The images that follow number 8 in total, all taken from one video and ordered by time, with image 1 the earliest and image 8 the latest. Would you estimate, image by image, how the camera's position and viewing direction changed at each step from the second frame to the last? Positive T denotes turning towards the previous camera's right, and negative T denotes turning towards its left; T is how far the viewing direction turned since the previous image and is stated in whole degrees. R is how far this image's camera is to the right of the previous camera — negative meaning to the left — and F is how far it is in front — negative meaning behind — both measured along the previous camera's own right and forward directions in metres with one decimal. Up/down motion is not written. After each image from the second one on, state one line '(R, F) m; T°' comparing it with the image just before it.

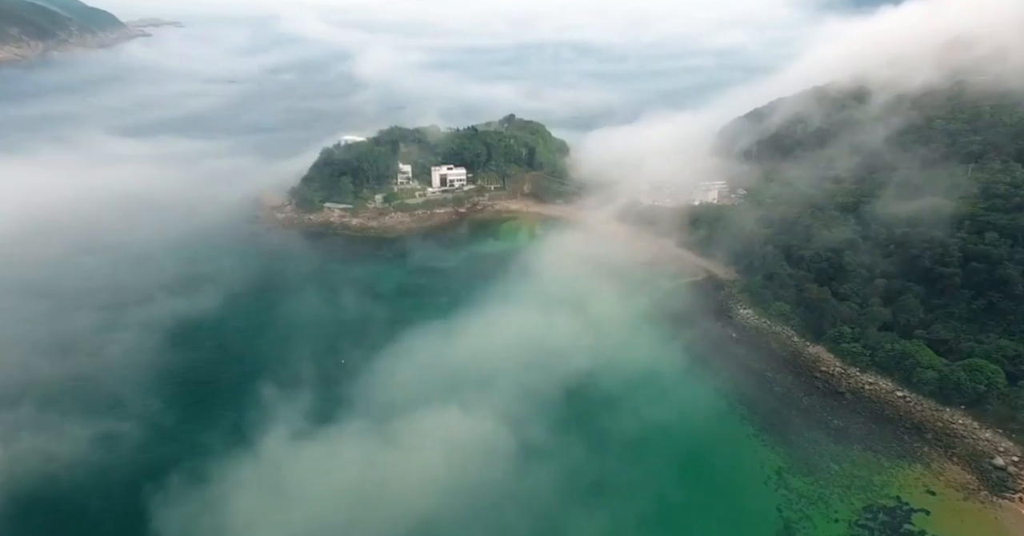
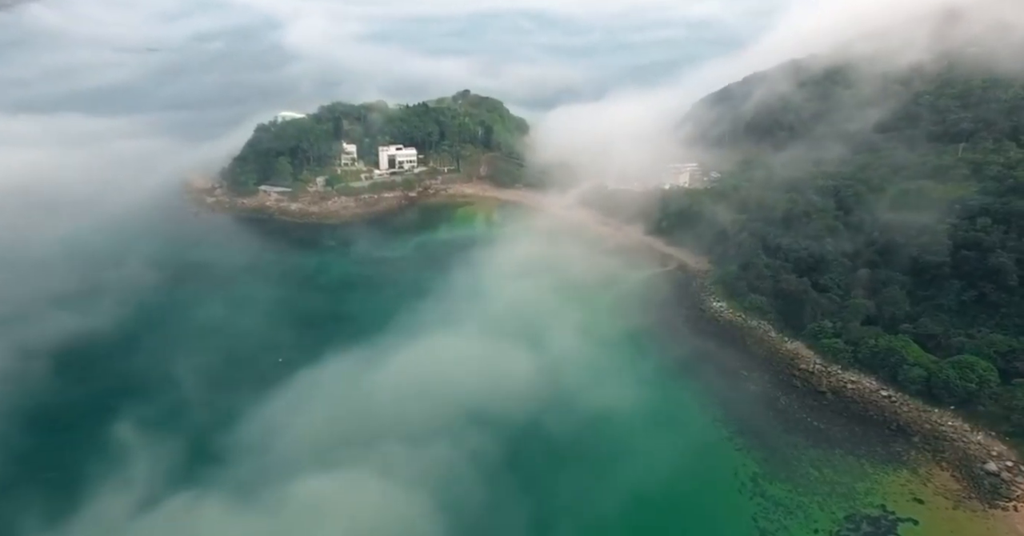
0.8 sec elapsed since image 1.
(+1.3, +4.8) m; +3°
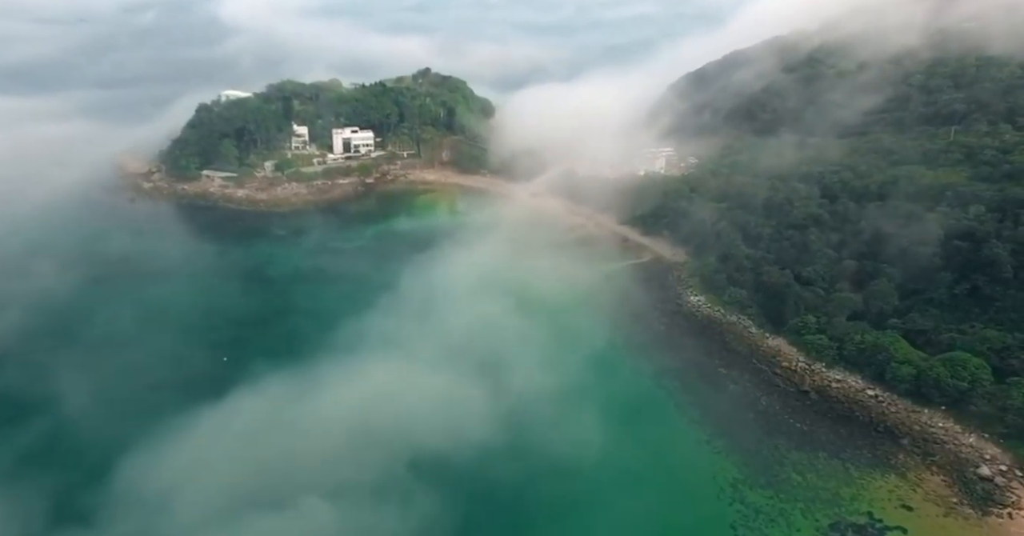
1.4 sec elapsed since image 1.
(+0.7, +3.6) m; +3°
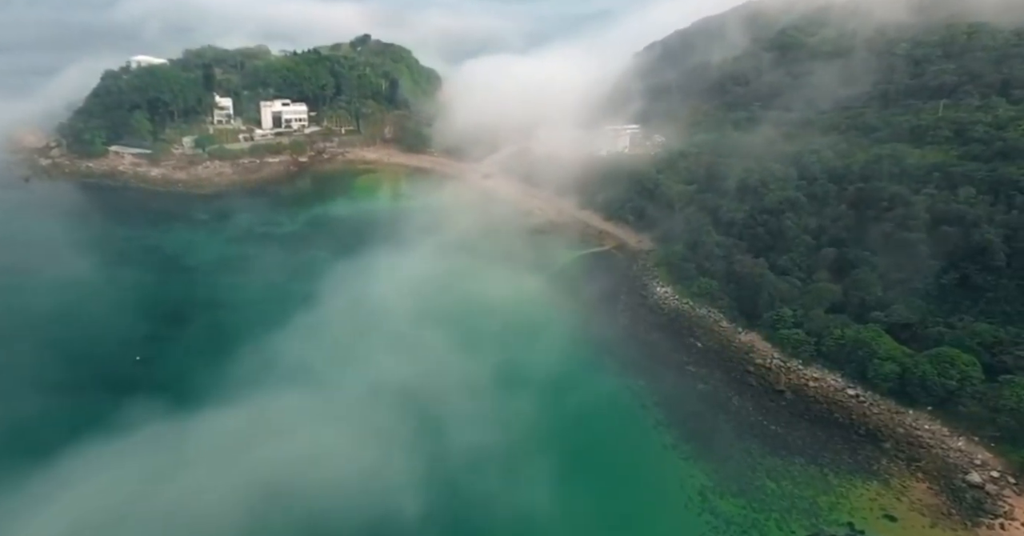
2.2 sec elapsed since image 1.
(+1.0, +4.5) m; +3°
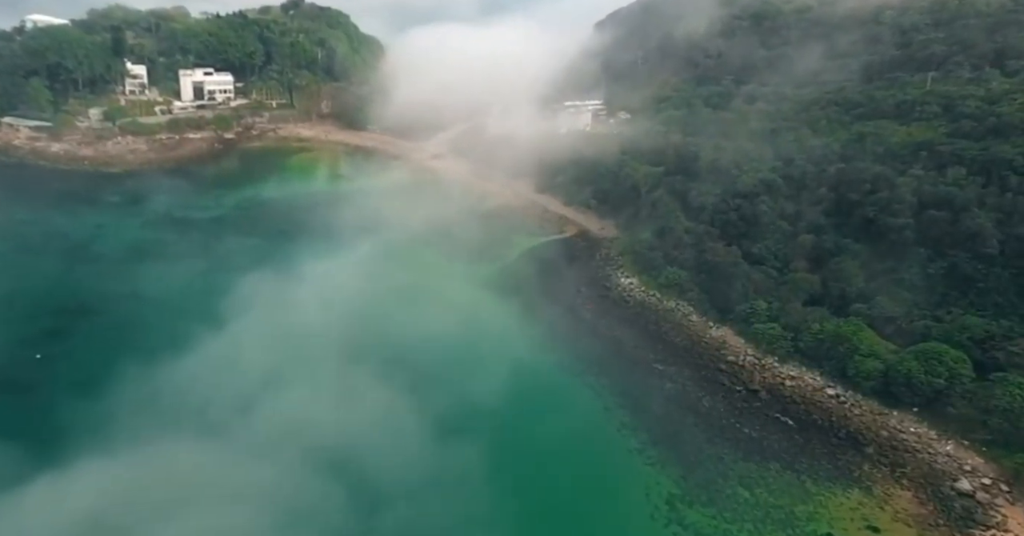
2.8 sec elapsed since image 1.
(+0.9, +4.0) m; +3°
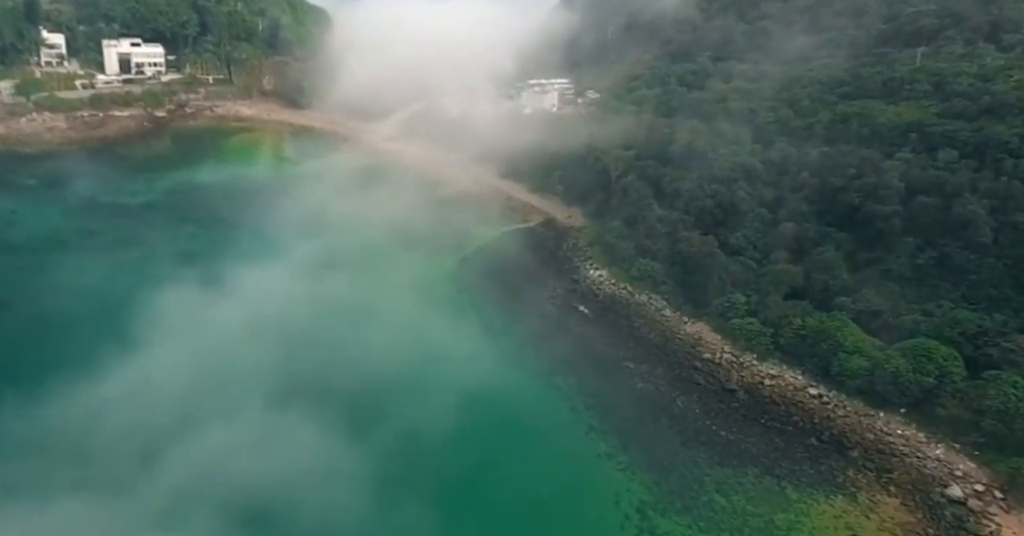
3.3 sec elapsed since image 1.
(+0.7, +2.9) m; +3°
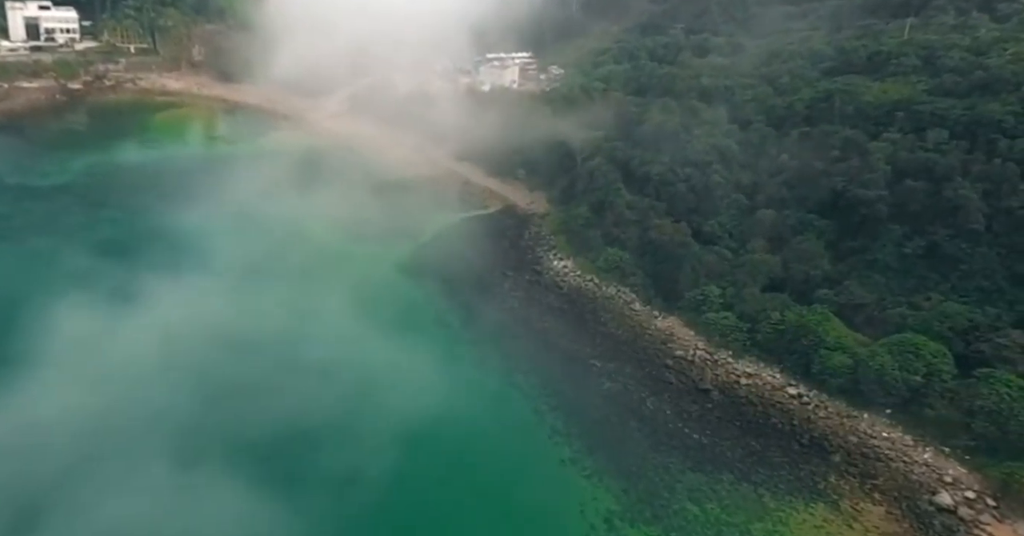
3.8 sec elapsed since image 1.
(+0.7, +2.9) m; +3°
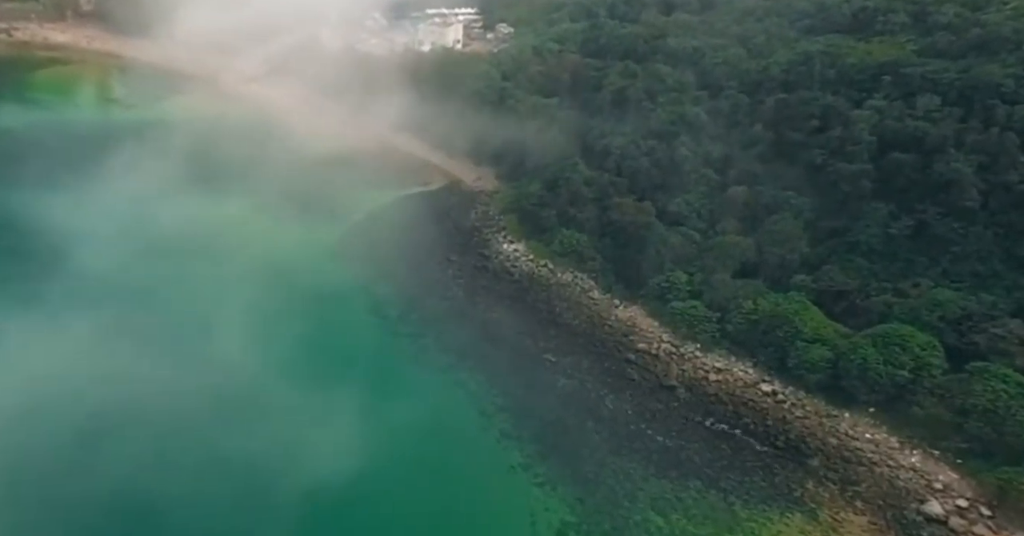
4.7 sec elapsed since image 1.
(+0.8, +3.6) m; +4°
